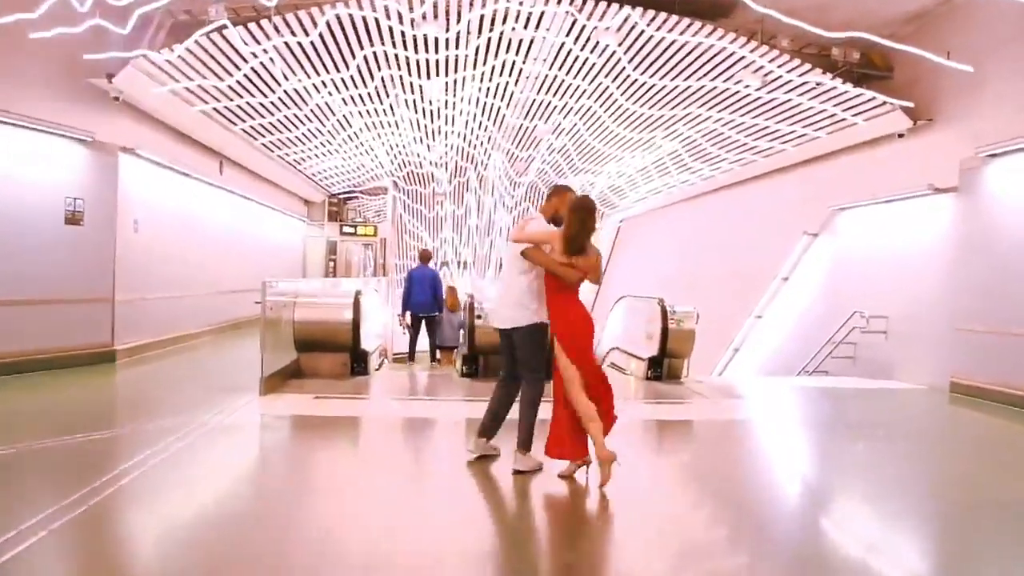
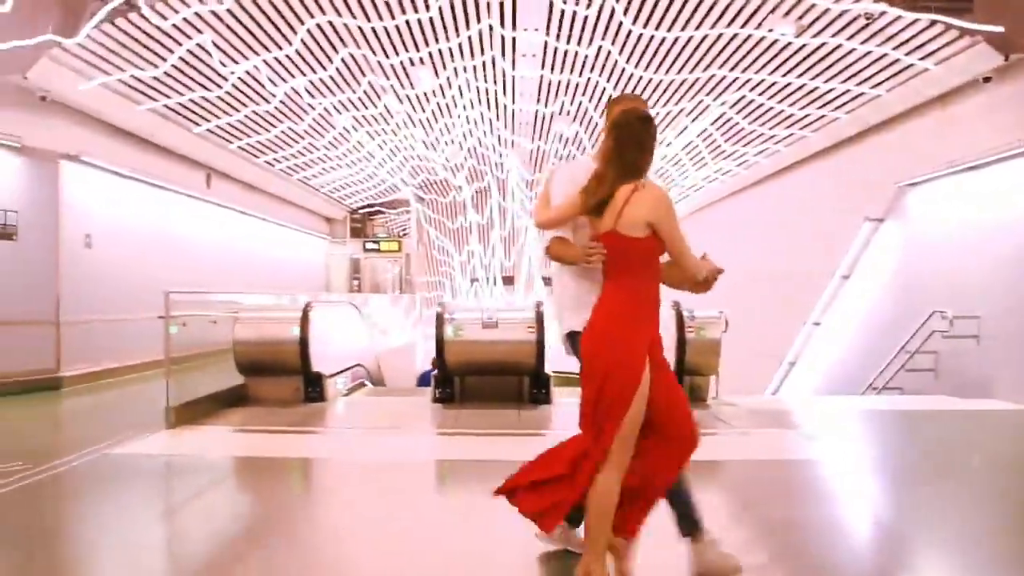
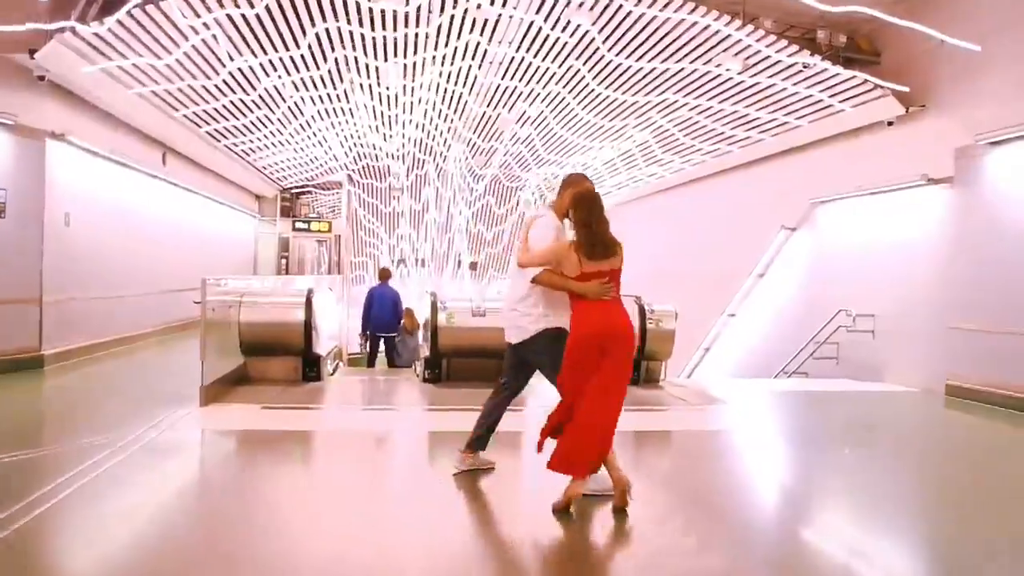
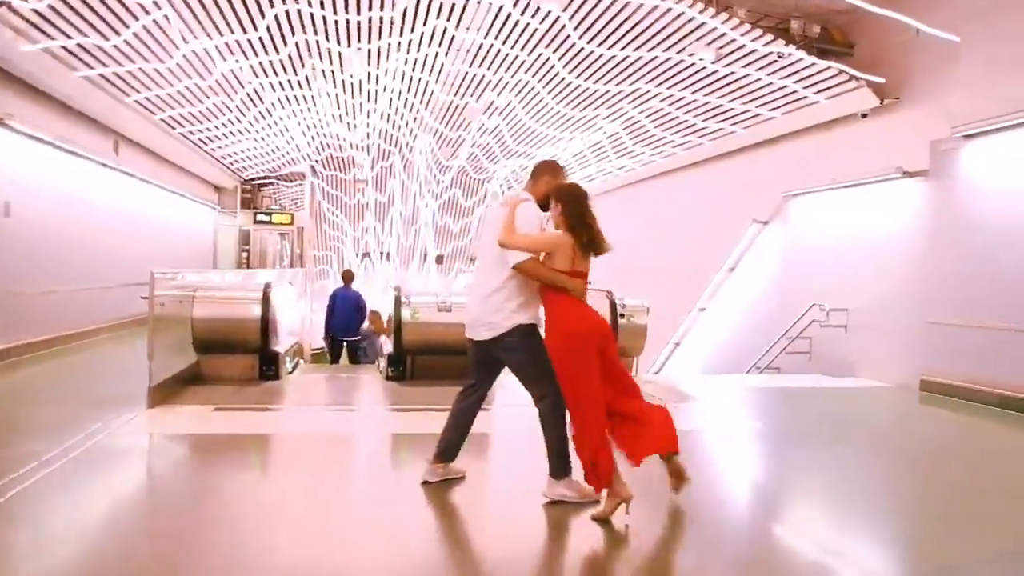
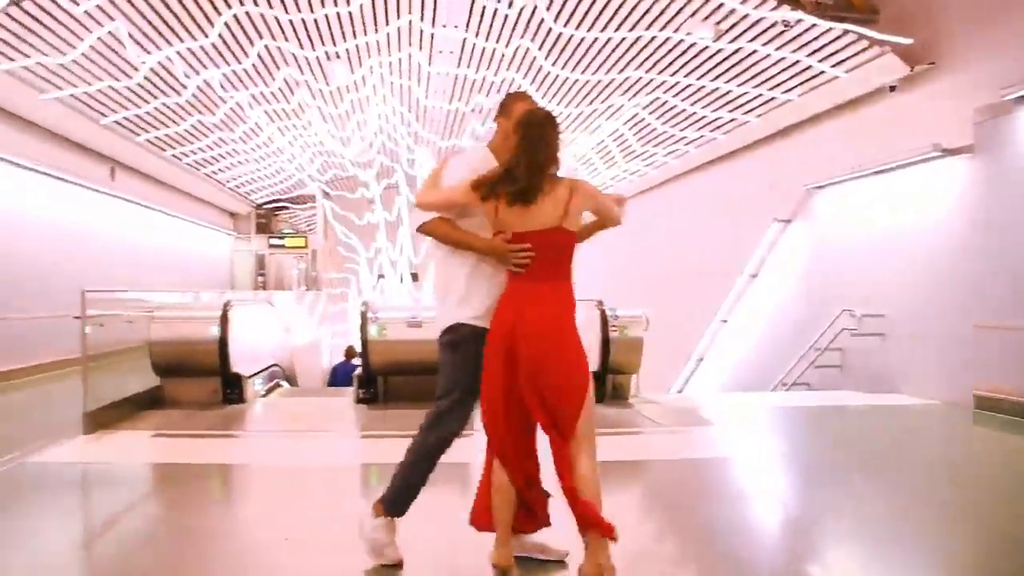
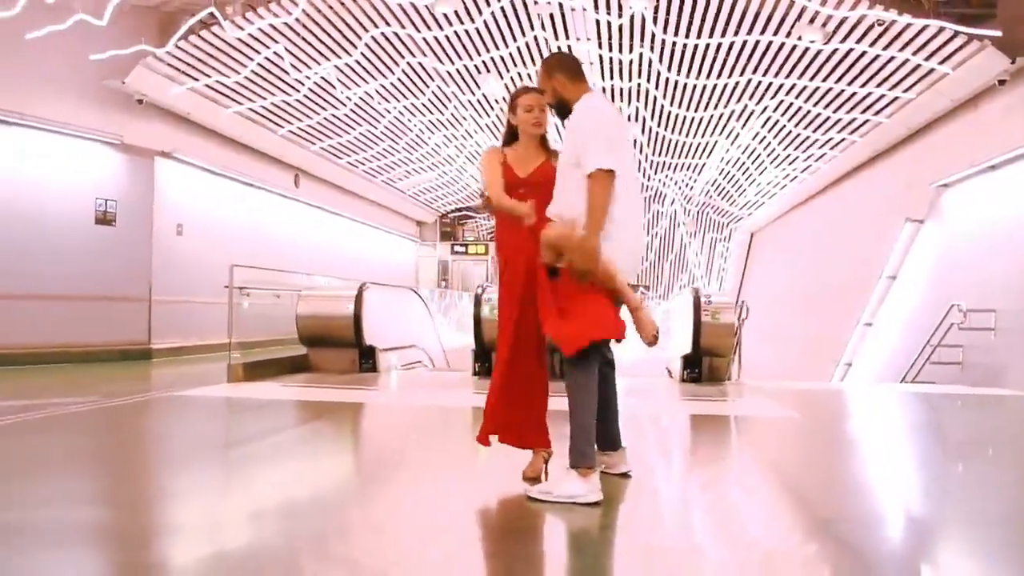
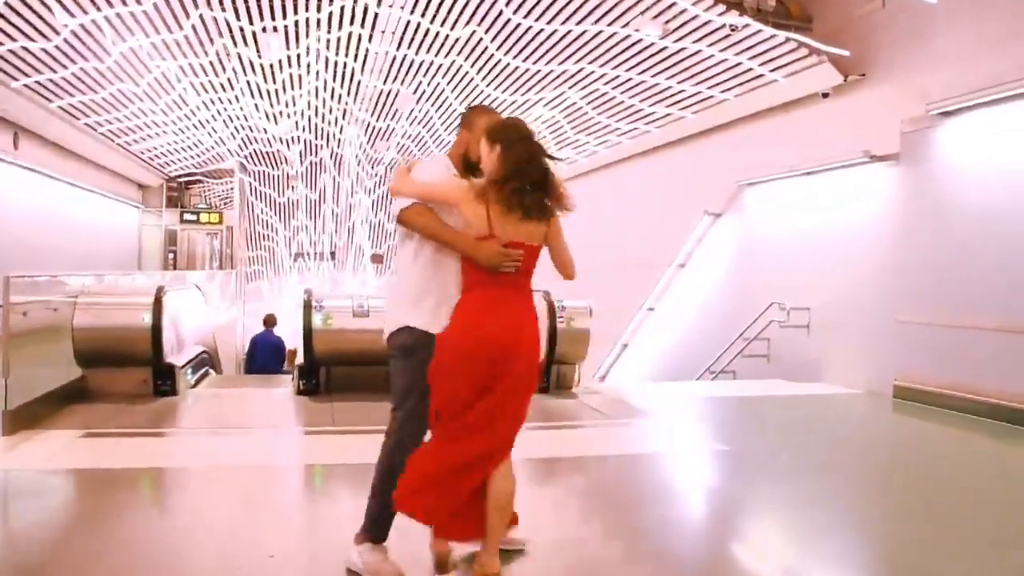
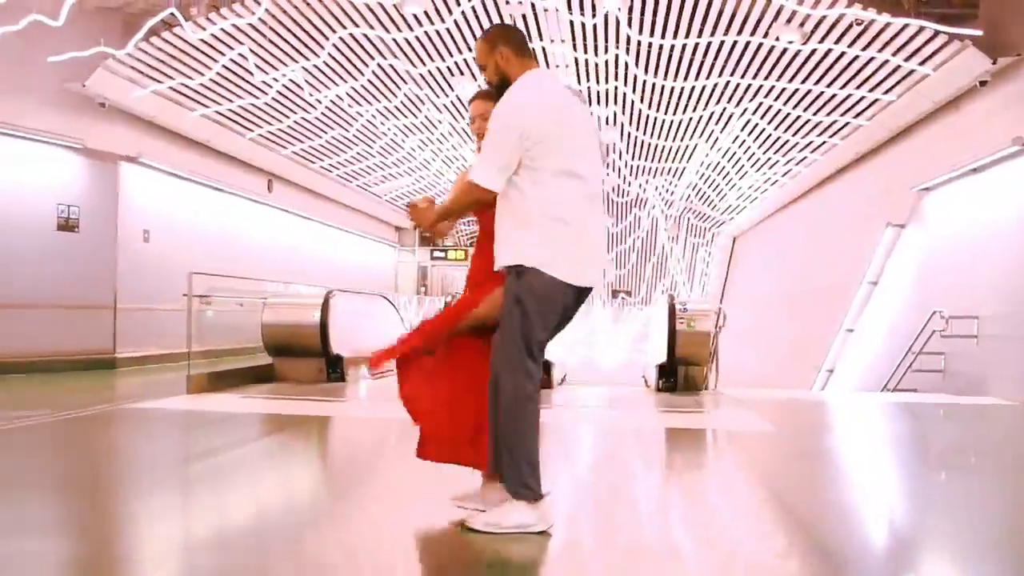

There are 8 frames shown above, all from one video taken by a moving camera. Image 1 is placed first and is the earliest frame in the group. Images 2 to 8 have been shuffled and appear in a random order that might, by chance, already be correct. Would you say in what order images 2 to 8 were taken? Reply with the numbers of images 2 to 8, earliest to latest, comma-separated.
3, 4, 7, 5, 2, 8, 6
